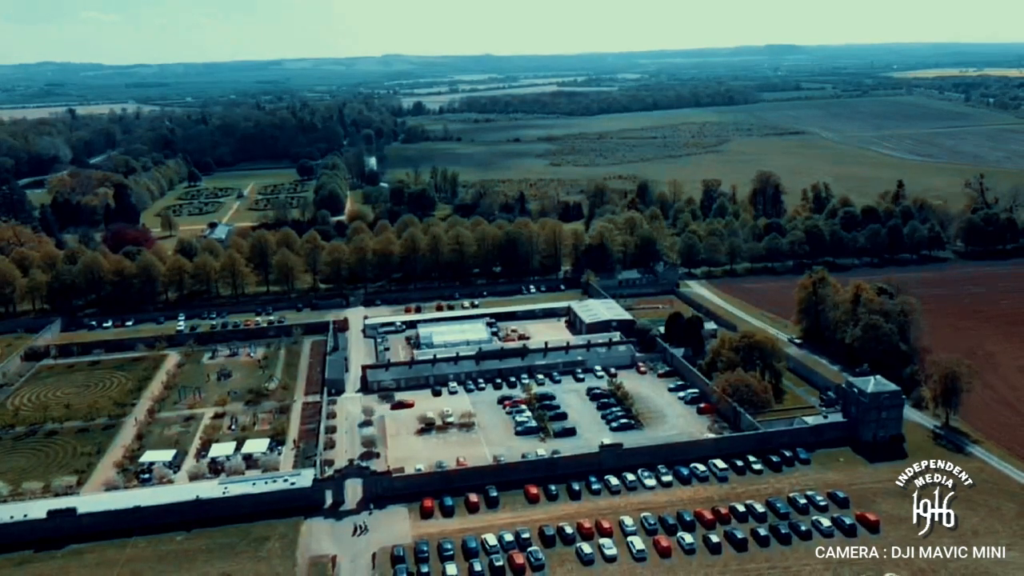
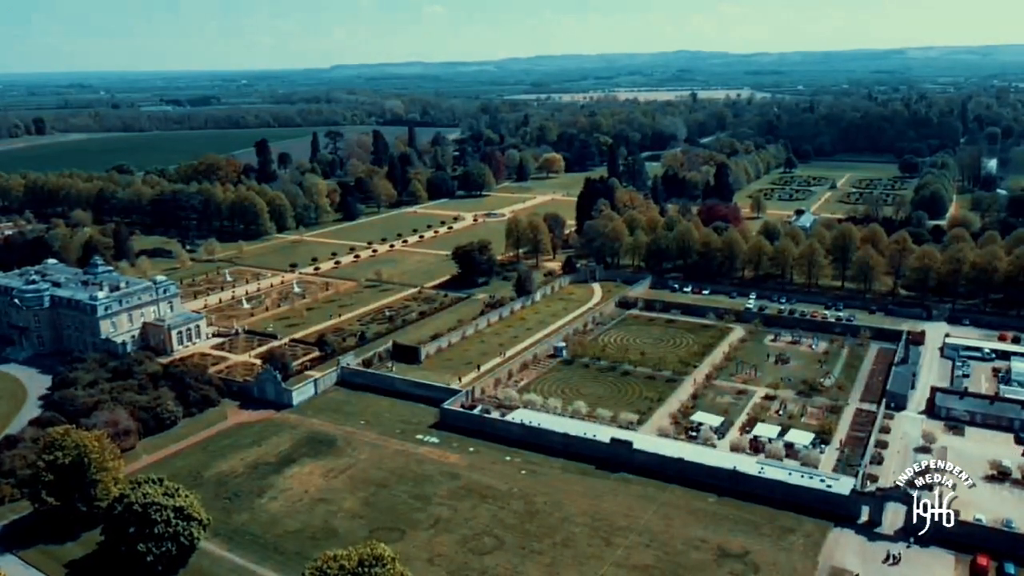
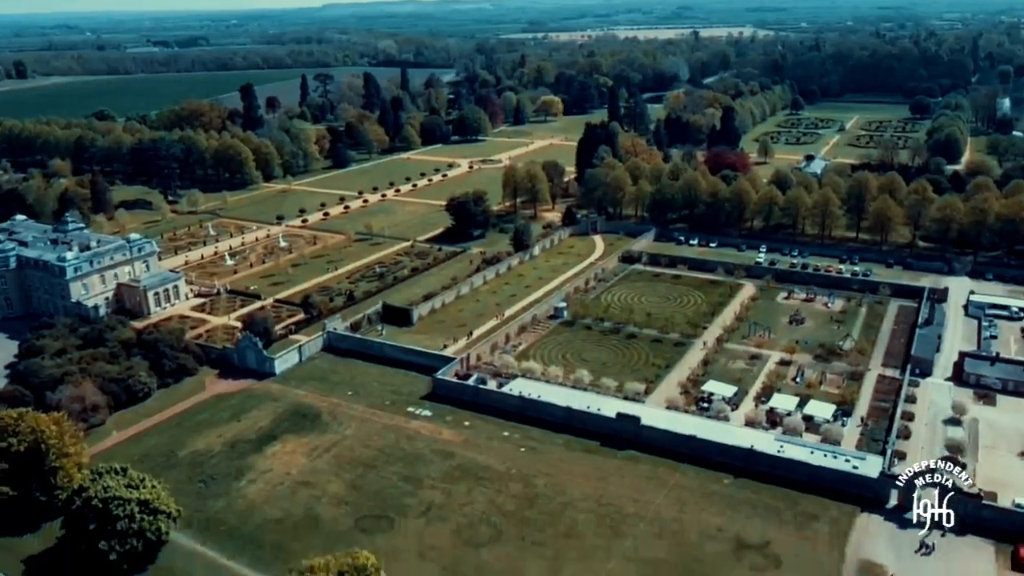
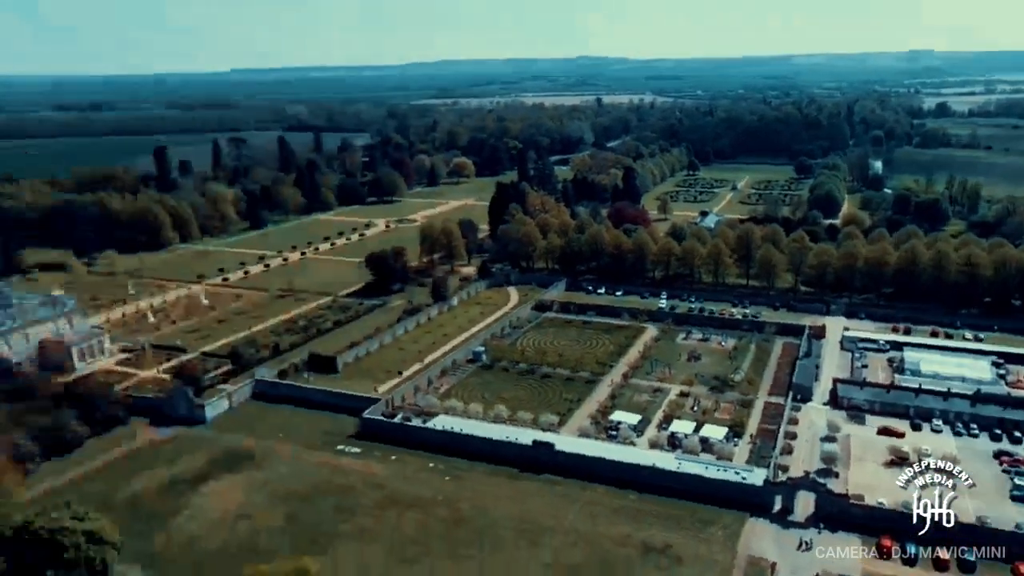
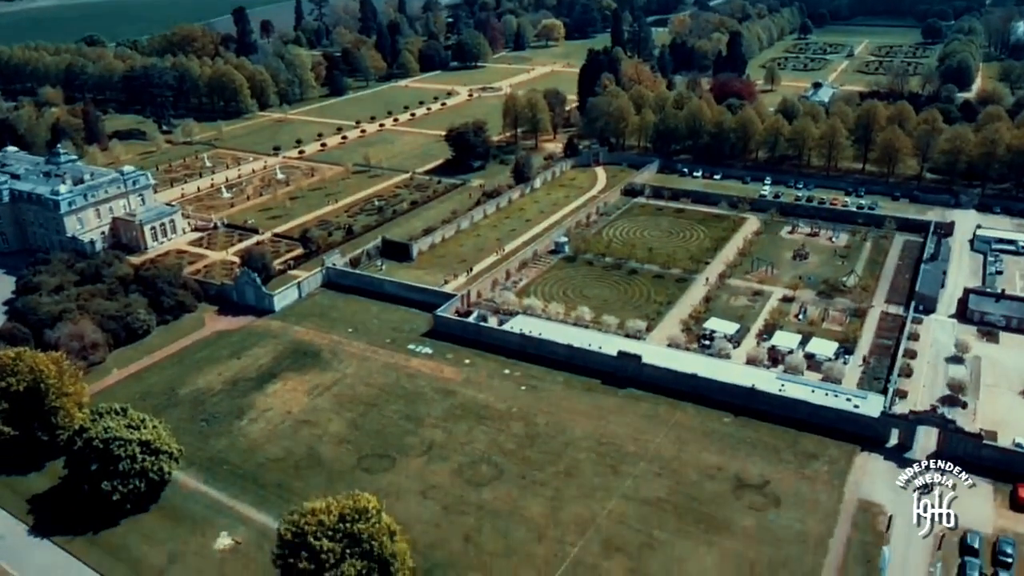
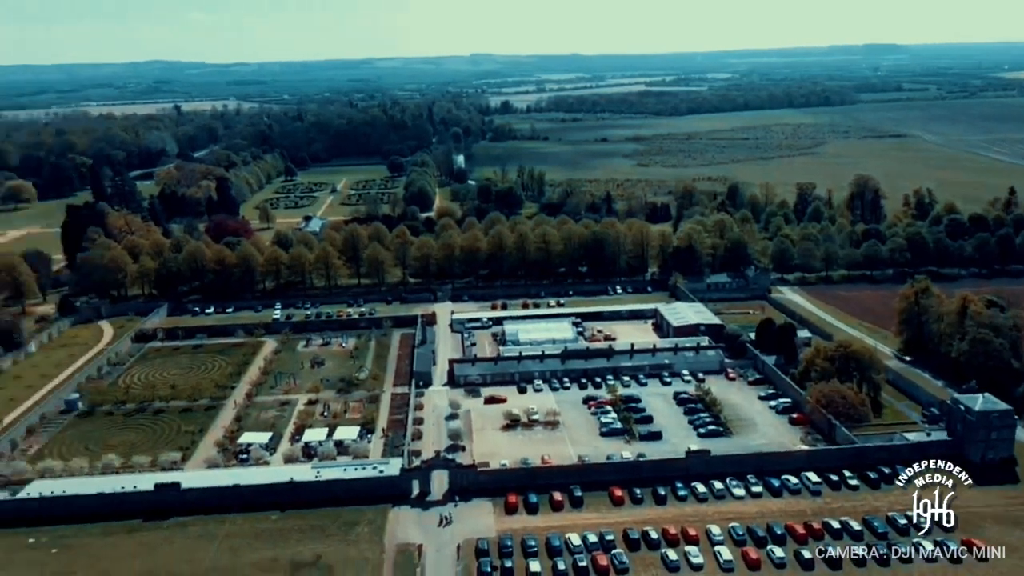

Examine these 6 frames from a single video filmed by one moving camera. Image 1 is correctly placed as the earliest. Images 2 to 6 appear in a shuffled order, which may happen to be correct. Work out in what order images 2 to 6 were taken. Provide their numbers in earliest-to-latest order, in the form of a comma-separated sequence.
6, 4, 2, 3, 5
